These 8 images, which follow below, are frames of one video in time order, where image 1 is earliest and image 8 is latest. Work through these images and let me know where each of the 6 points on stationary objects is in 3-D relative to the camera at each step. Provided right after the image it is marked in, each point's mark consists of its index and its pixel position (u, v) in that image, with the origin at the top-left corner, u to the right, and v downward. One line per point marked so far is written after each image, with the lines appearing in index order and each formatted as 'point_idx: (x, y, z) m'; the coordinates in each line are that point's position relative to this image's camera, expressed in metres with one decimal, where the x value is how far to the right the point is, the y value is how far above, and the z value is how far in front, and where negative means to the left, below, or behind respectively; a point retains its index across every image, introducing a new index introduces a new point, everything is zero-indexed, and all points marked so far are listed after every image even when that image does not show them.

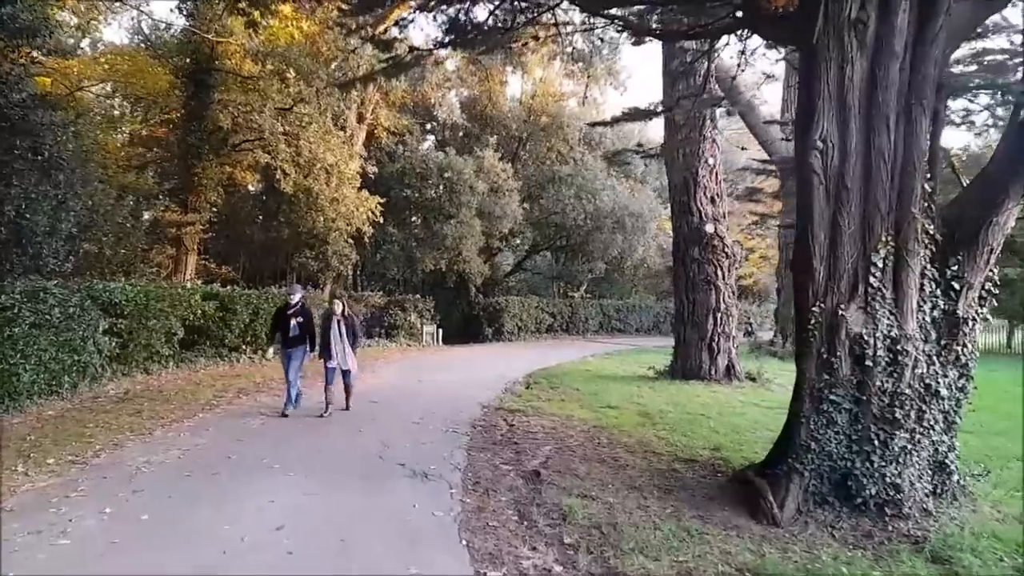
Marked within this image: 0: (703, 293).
0: (+3.1, -0.1, +11.6) m
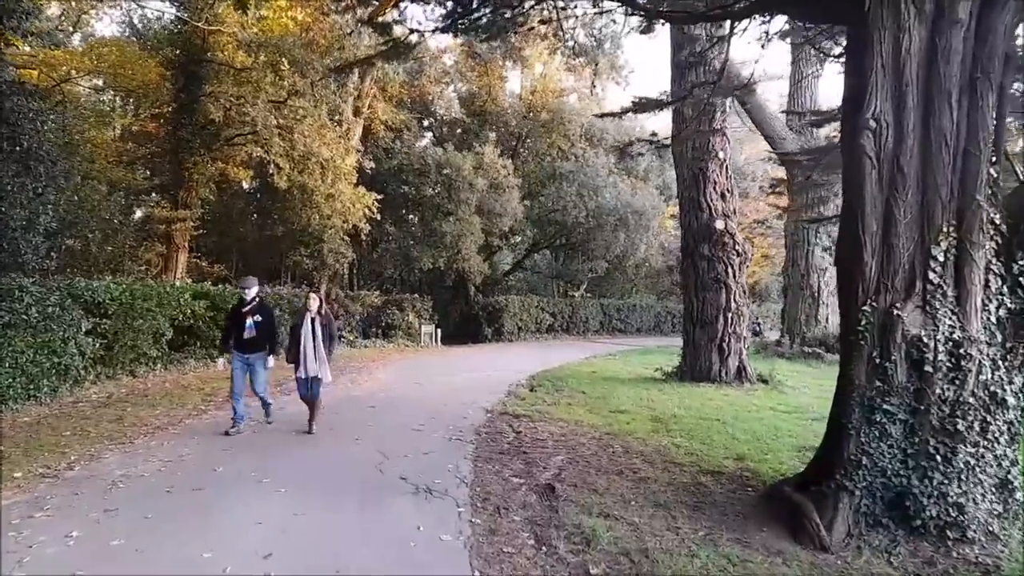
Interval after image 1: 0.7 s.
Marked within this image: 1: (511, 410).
0: (+3.1, -0.1, +11.2) m
1: (0.0, -1.4, +8.3) m
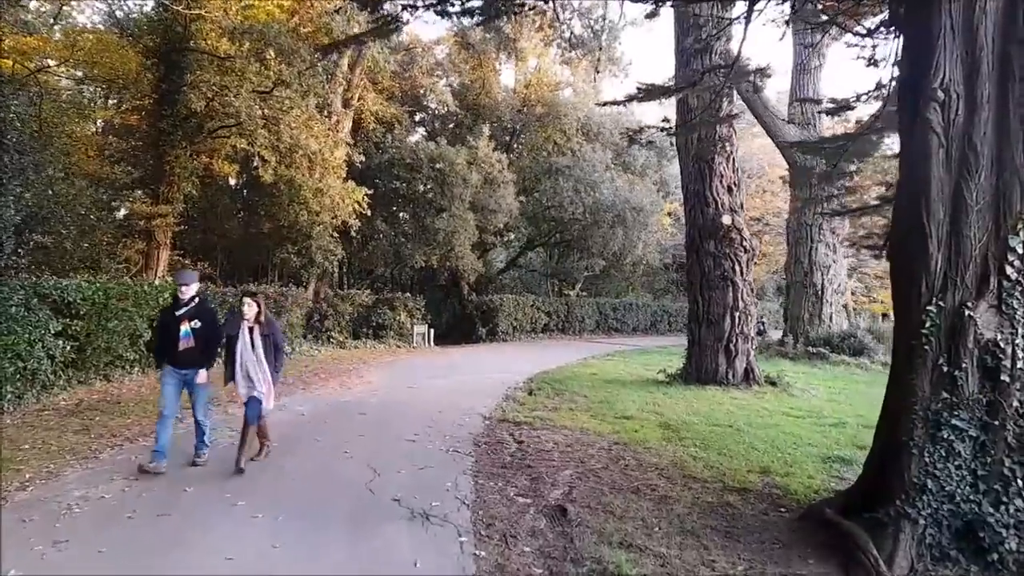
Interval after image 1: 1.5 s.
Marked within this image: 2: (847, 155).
0: (+3.1, 0.0, +10.7) m
1: (0.0, -1.4, +7.8) m
2: (+3.0, +1.2, +6.6) m
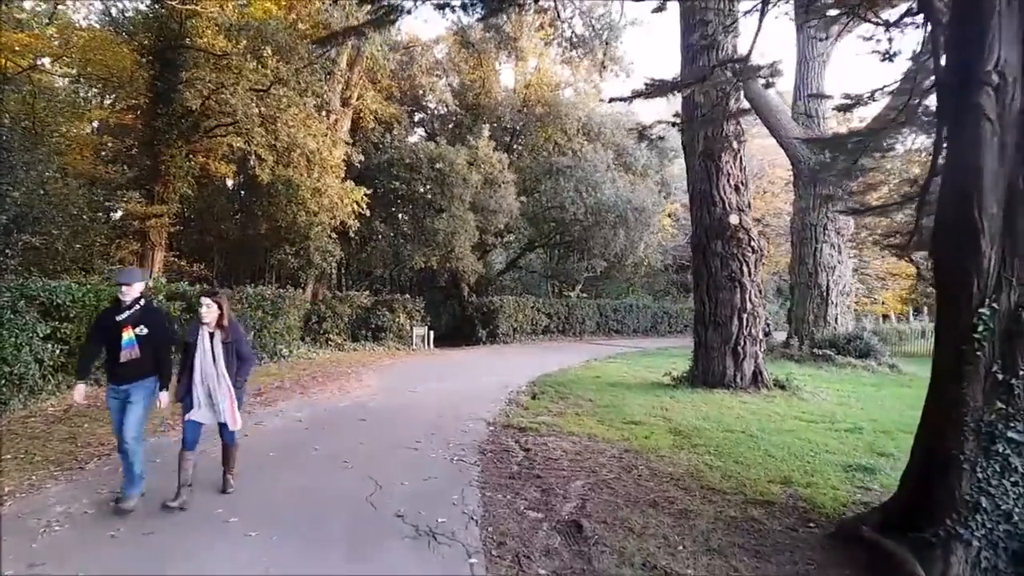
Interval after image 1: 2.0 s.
0: (+3.1, 0.0, +10.5) m
1: (0.0, -1.4, +7.6) m
2: (+3.1, +1.2, +6.3) m
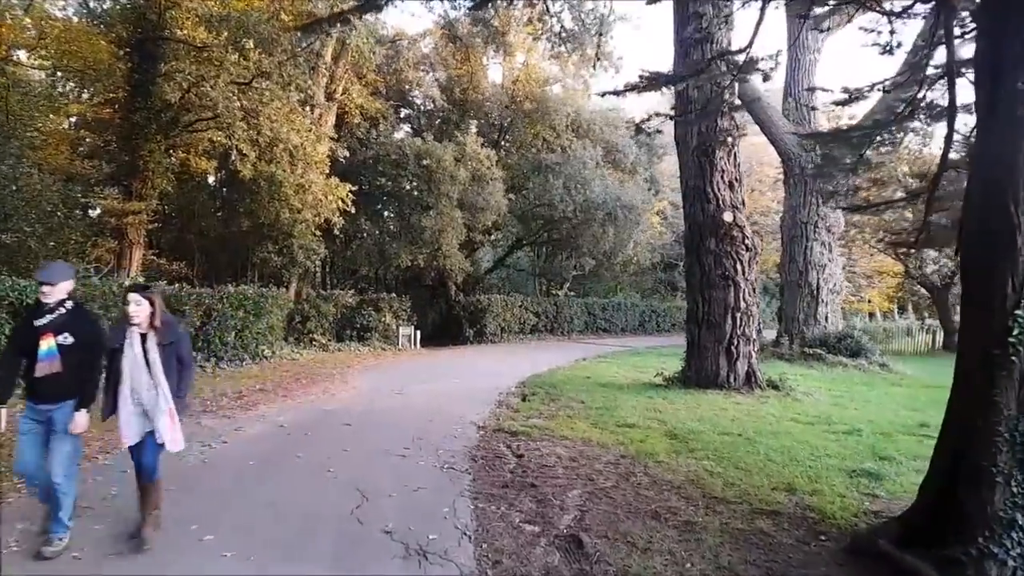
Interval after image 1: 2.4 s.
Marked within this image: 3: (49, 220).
0: (+3.0, 0.0, +10.3) m
1: (-0.1, -1.4, +7.3) m
2: (+3.0, +1.2, +6.2) m
3: (-6.8, +1.0, +10.7) m
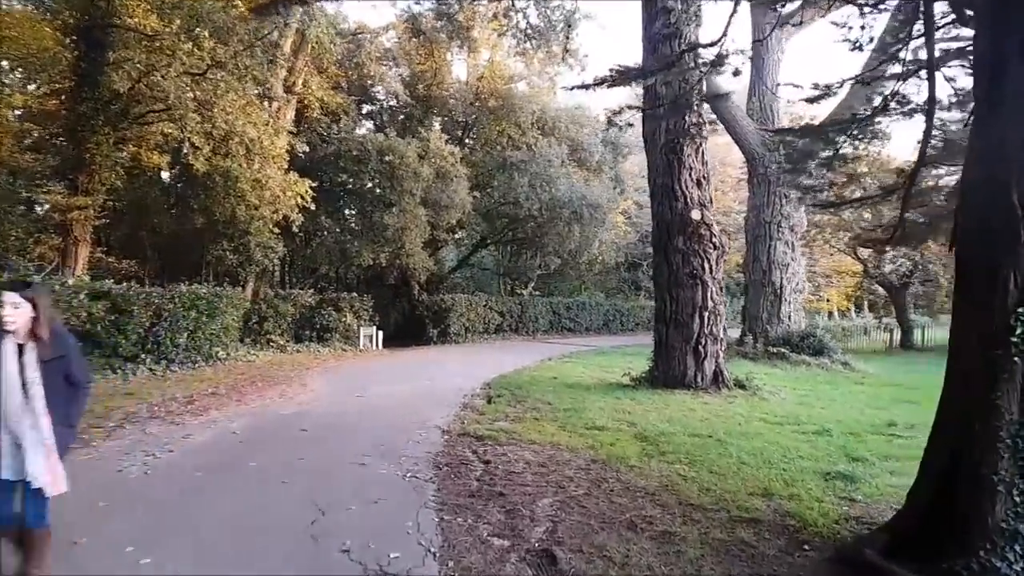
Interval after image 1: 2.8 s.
0: (+2.5, 0.0, +10.2) m
1: (-0.4, -1.4, +7.1) m
2: (+2.7, +1.2, +6.0) m
3: (-7.3, +1.0, +10.1) m
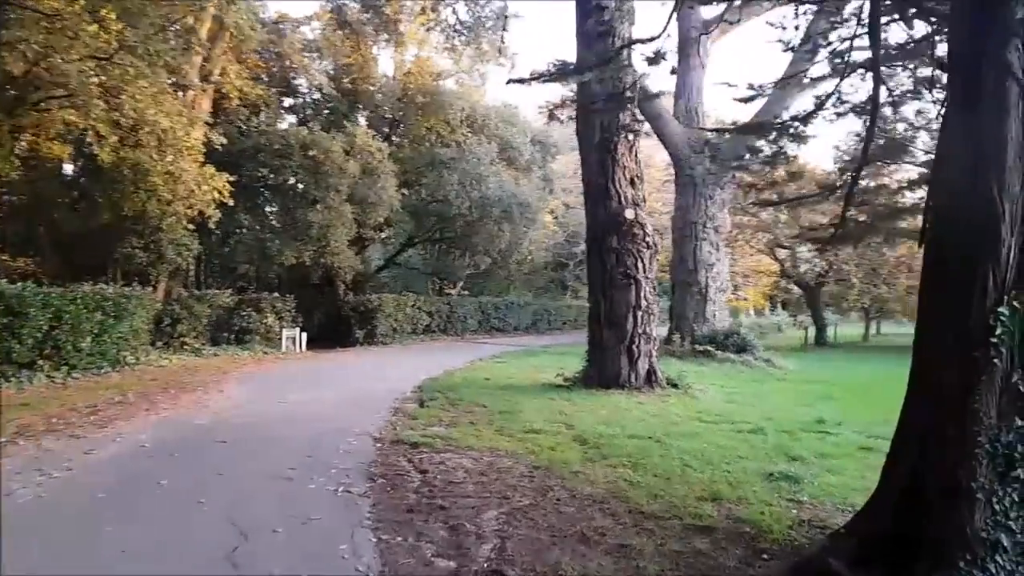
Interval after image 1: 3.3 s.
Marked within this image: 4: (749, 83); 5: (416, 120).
0: (+1.5, 0.0, +10.1) m
1: (-1.0, -1.4, +6.7) m
2: (+2.2, +1.2, +6.0) m
3: (-8.2, +1.0, +9.0) m
4: (+2.0, +1.8, +6.2) m
5: (-2.5, +4.4, +19.0) m
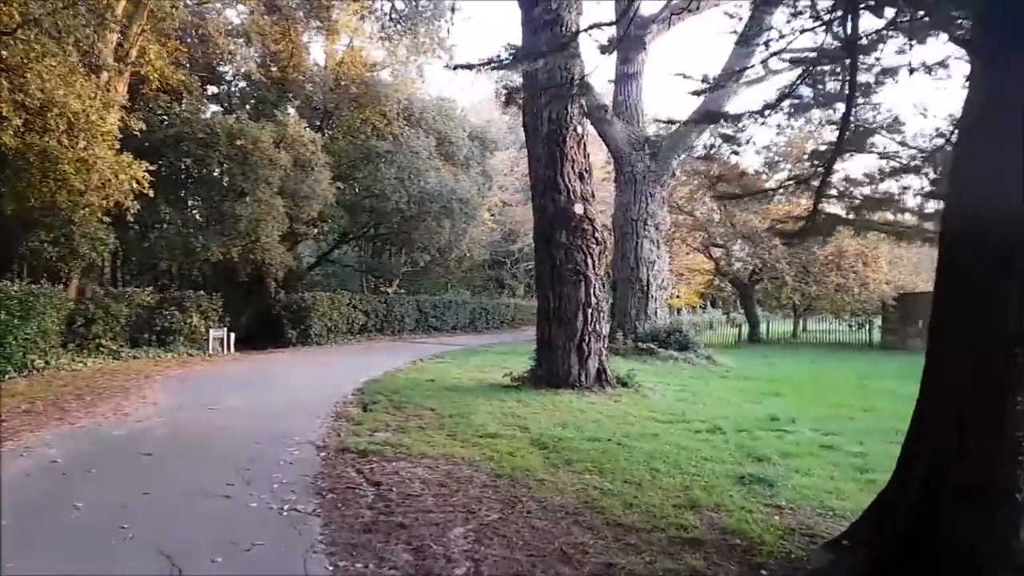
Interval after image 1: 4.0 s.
0: (+0.8, 0.0, +9.8) m
1: (-1.4, -1.3, +6.2) m
2: (+1.9, +1.3, +5.9) m
3: (-8.8, +1.1, +7.8) m
4: (+1.7, +1.8, +6.0) m
5: (-4.1, +4.4, +18.3) m
